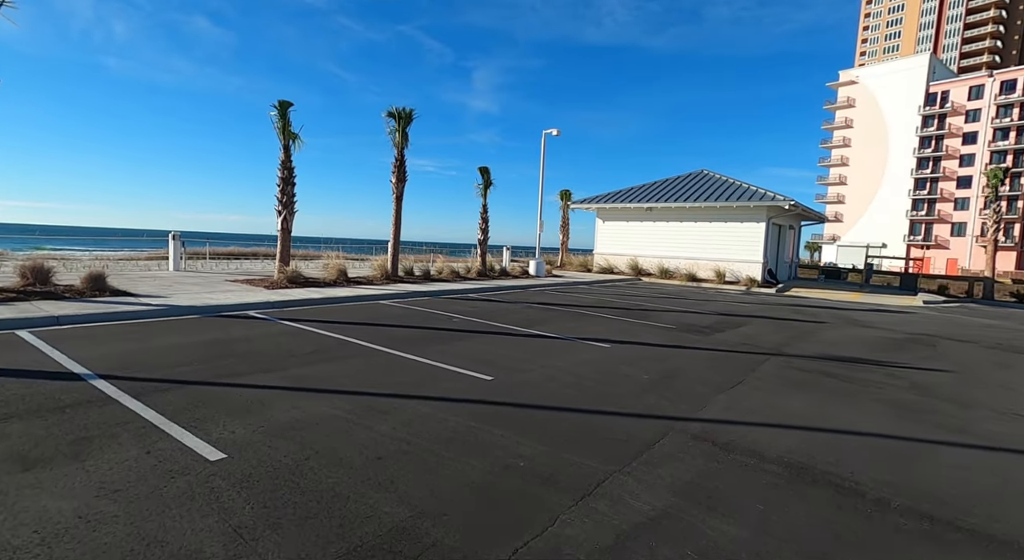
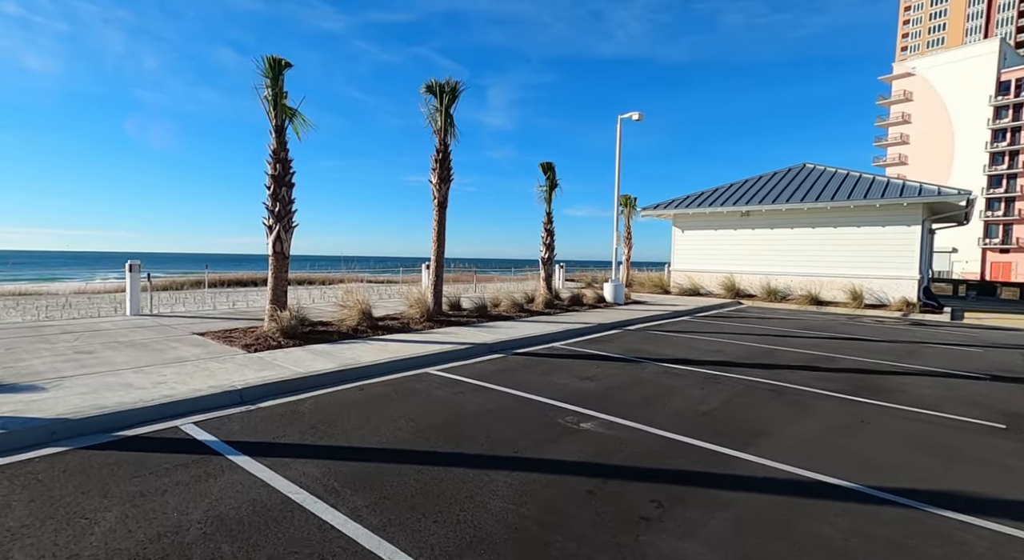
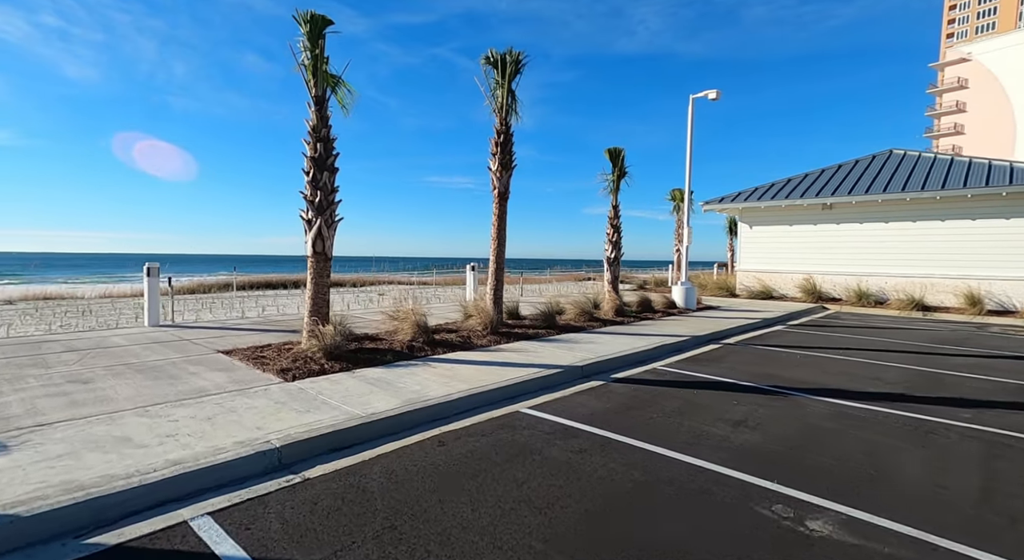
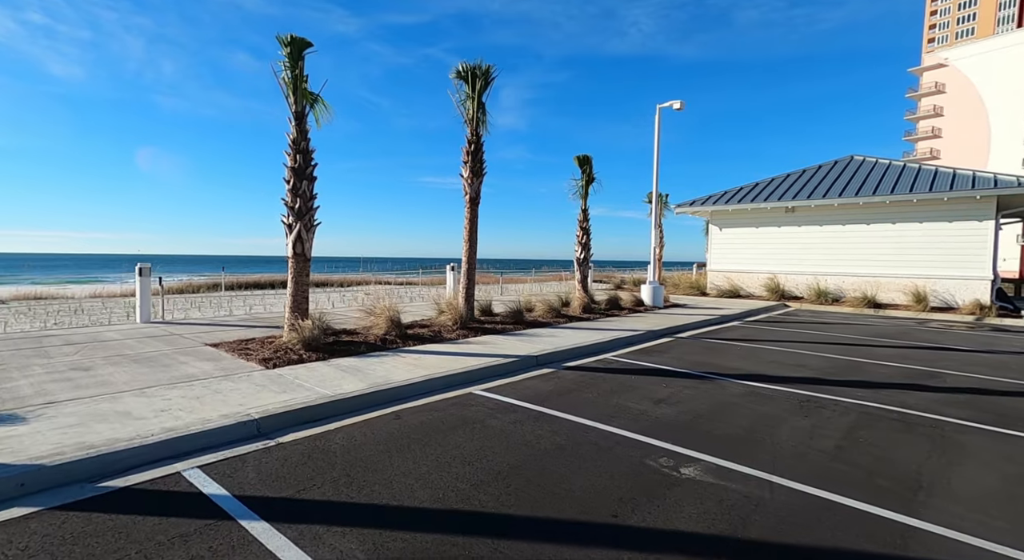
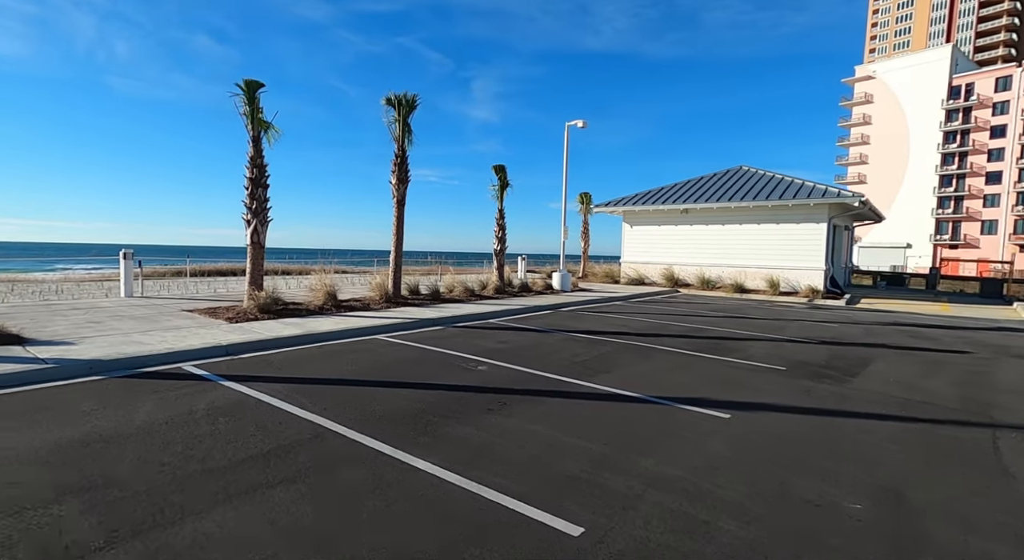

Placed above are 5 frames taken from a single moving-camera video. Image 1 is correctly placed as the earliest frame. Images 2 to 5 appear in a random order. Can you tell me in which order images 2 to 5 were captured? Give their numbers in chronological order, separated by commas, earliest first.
5, 2, 4, 3
